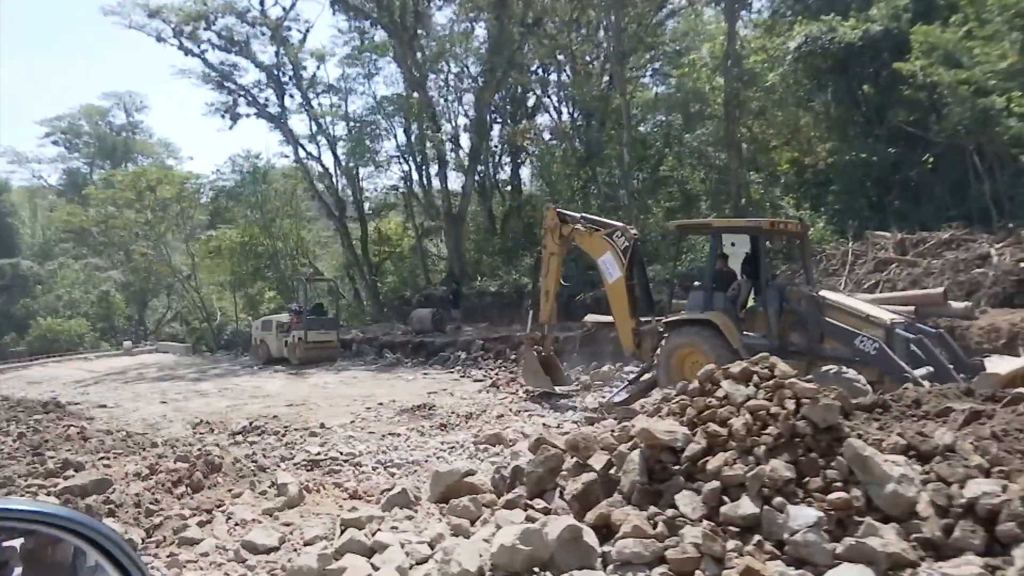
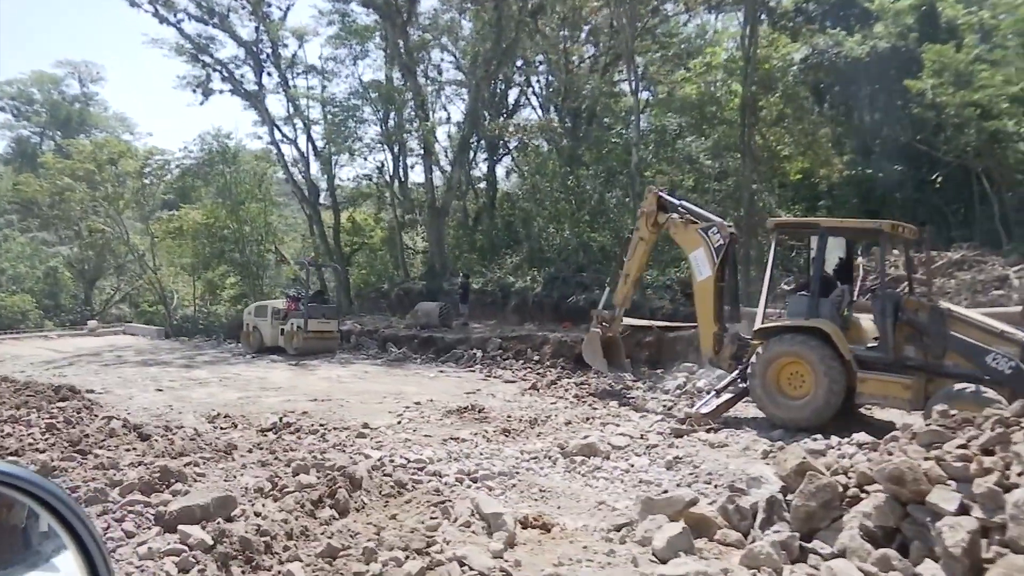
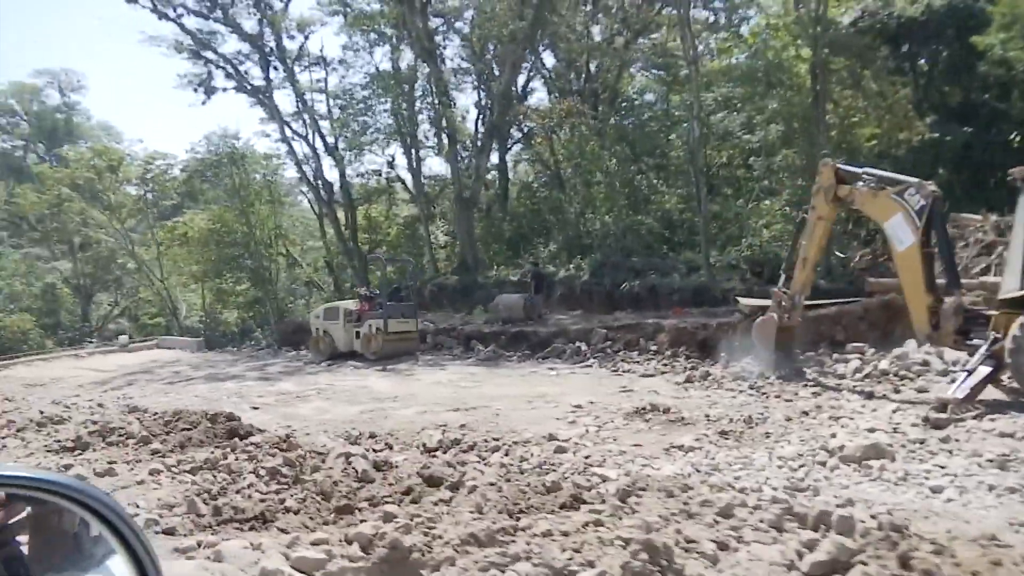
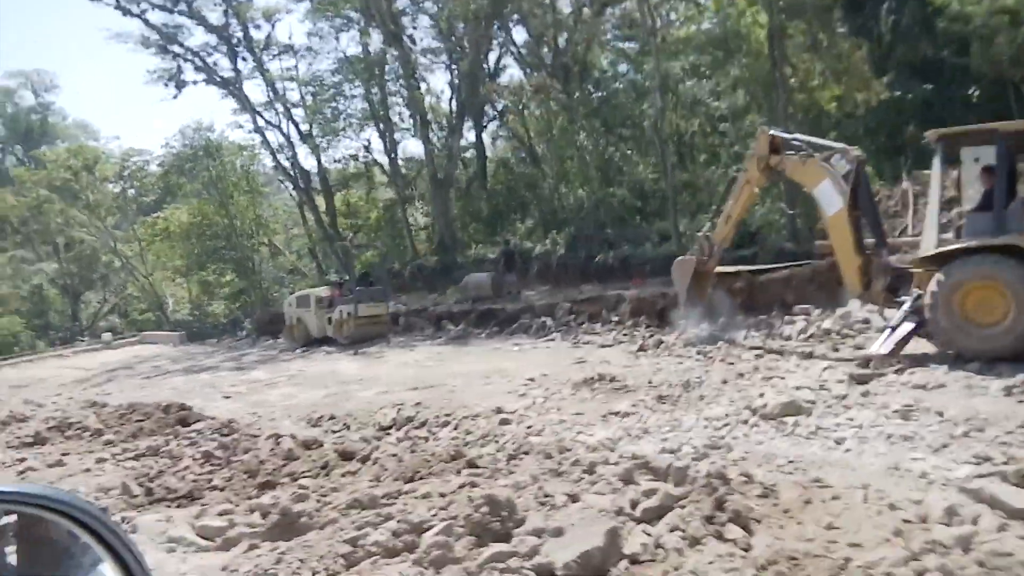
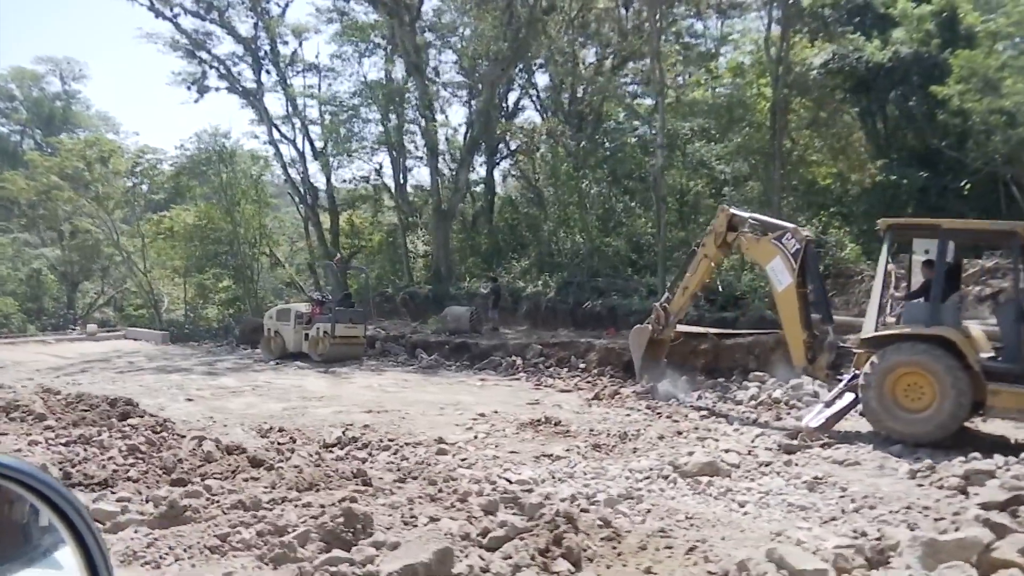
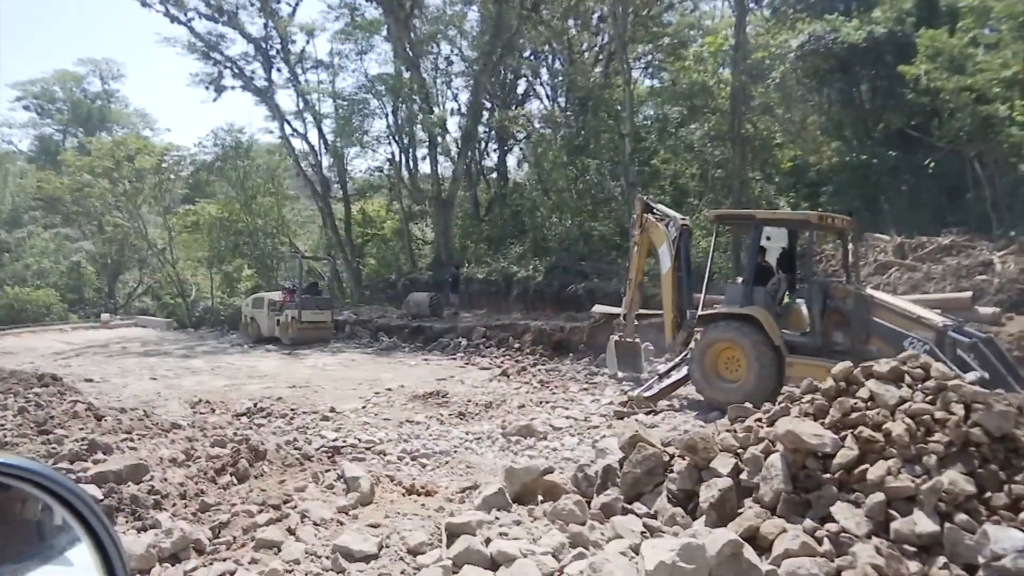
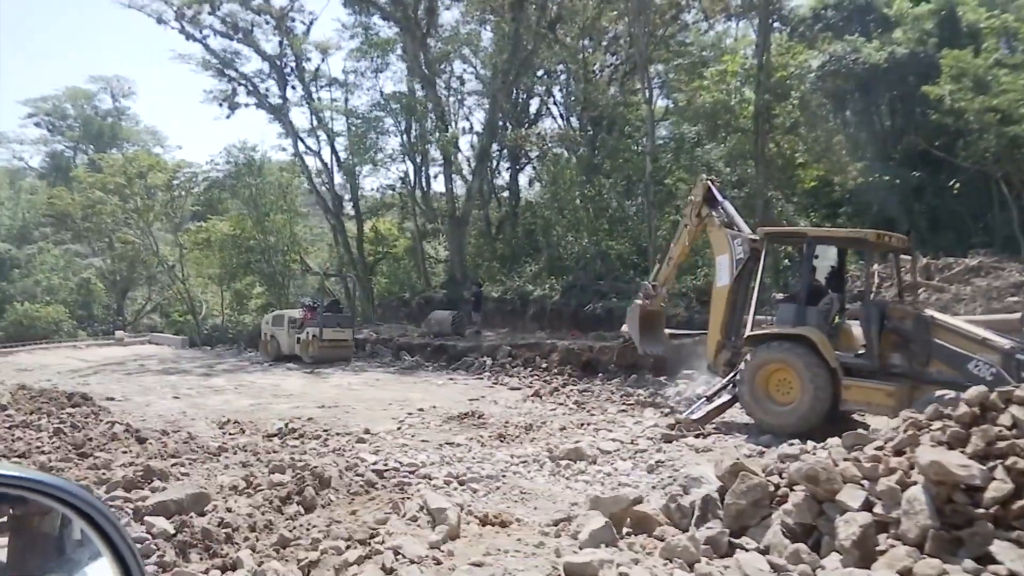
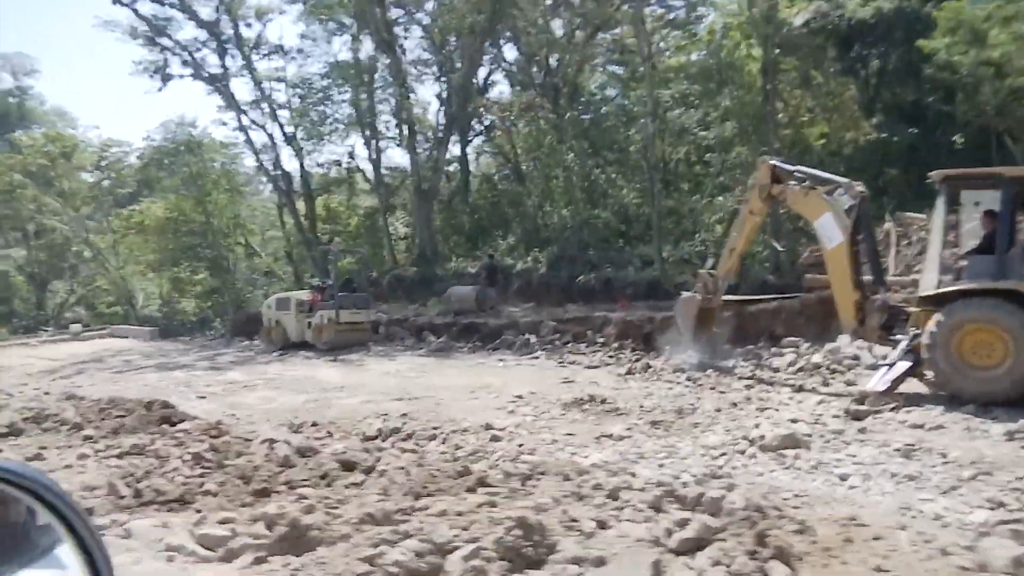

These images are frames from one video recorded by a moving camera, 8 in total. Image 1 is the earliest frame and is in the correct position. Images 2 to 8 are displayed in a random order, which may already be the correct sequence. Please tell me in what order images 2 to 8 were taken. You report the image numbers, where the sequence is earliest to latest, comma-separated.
6, 7, 2, 5, 4, 8, 3
